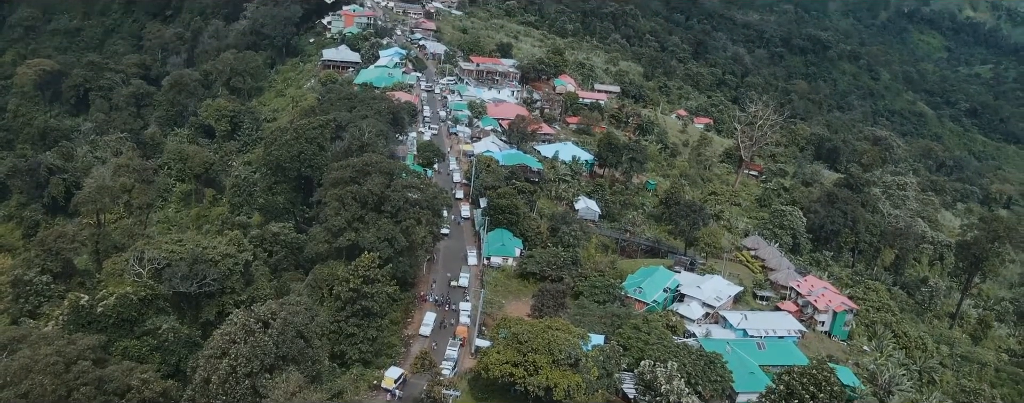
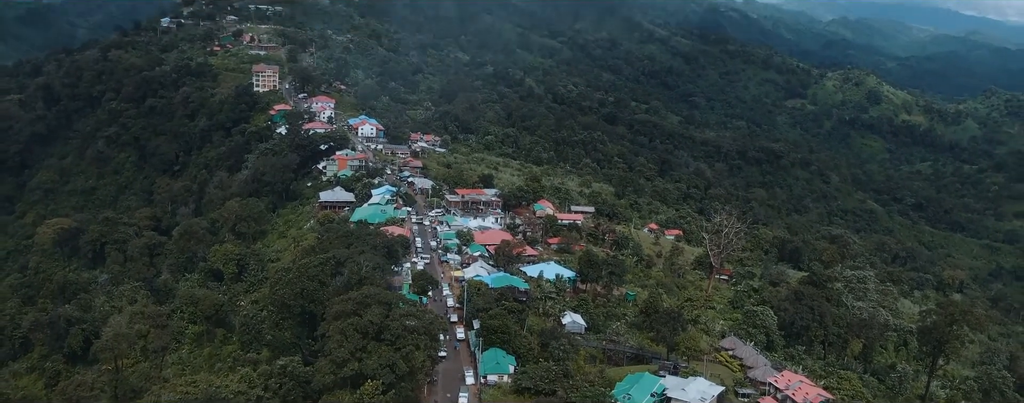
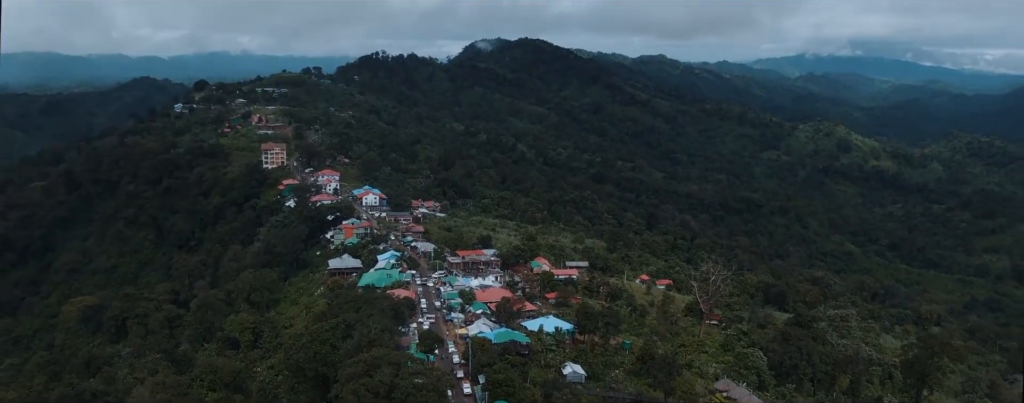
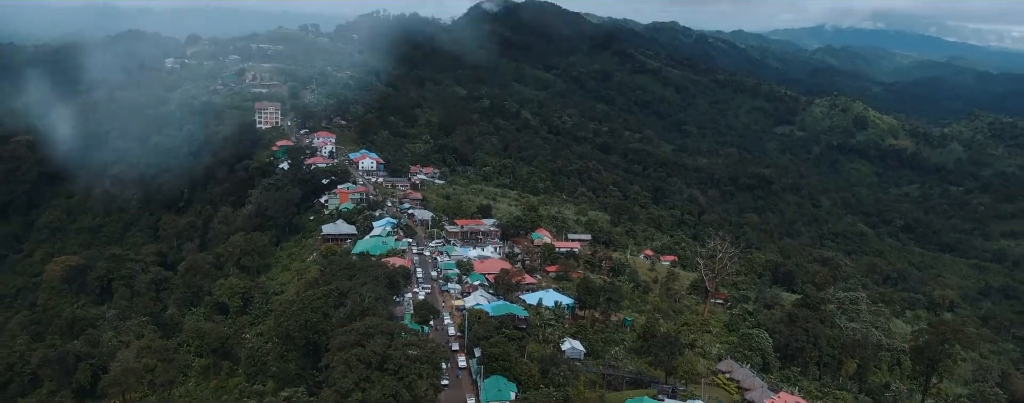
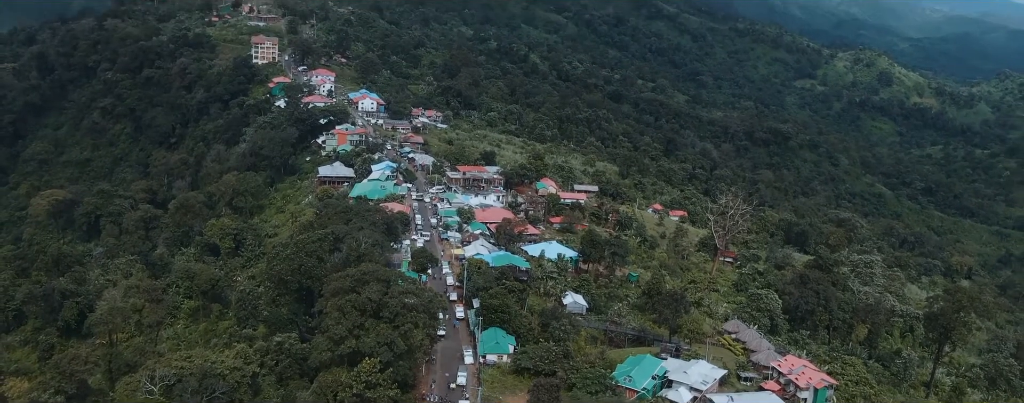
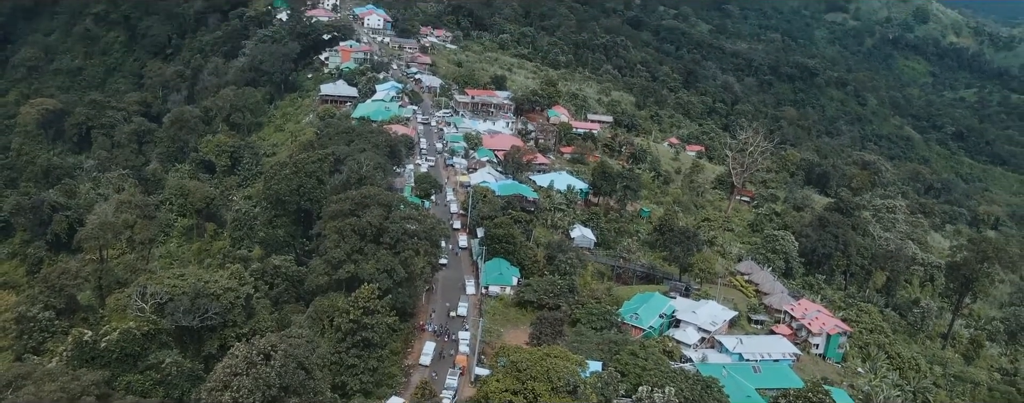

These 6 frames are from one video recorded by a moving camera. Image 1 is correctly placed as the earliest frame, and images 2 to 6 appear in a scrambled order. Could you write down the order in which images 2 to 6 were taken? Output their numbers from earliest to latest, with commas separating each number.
6, 5, 2, 4, 3
